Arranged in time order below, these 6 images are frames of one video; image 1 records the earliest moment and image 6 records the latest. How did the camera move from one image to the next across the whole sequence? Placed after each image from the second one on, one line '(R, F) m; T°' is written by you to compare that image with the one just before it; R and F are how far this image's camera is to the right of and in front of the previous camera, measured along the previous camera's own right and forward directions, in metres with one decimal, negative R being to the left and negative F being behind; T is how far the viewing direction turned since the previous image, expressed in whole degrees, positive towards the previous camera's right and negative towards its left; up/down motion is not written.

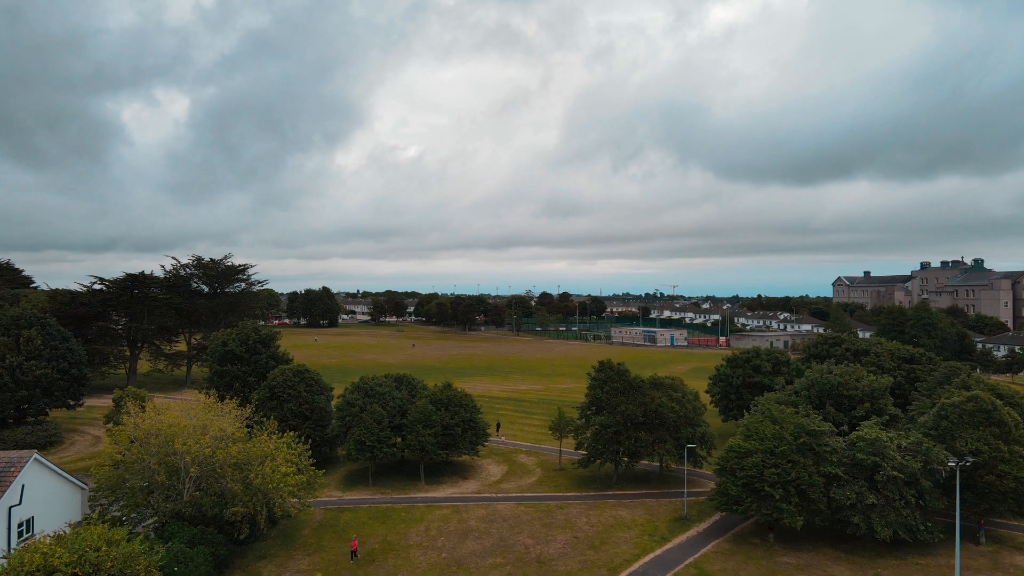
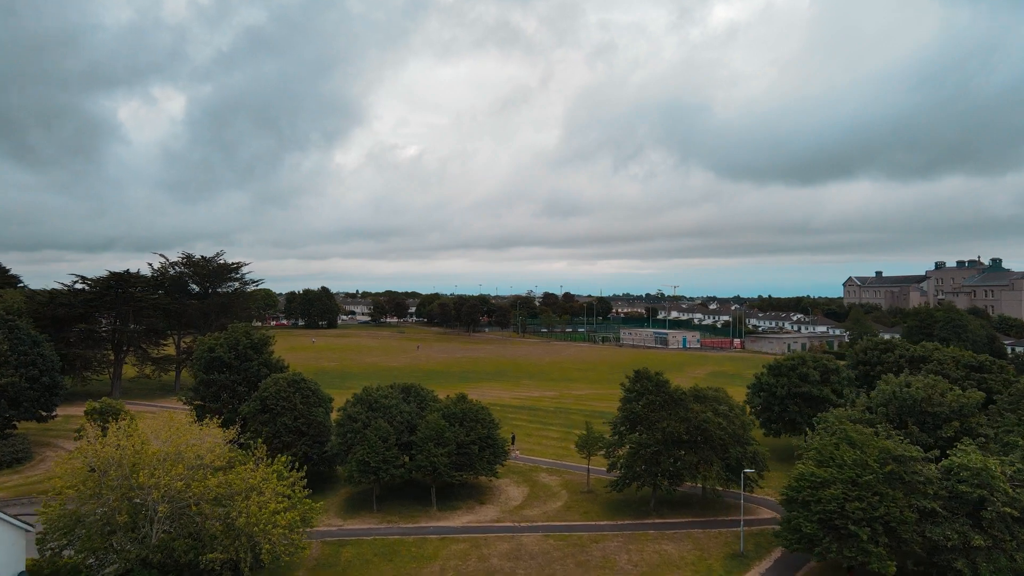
(-0.9, +3.4) m; 0°
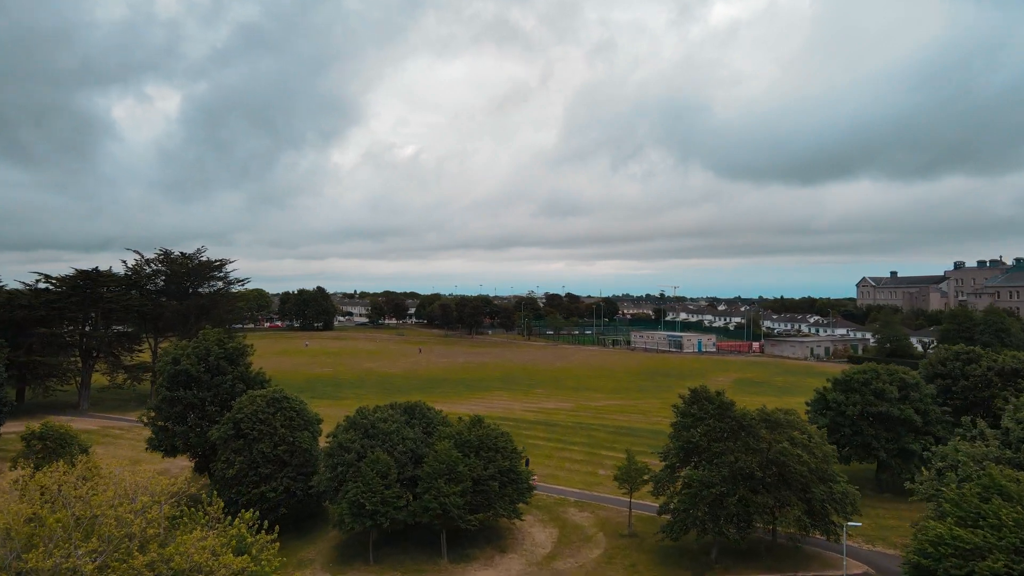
(-0.9, +4.7) m; 0°
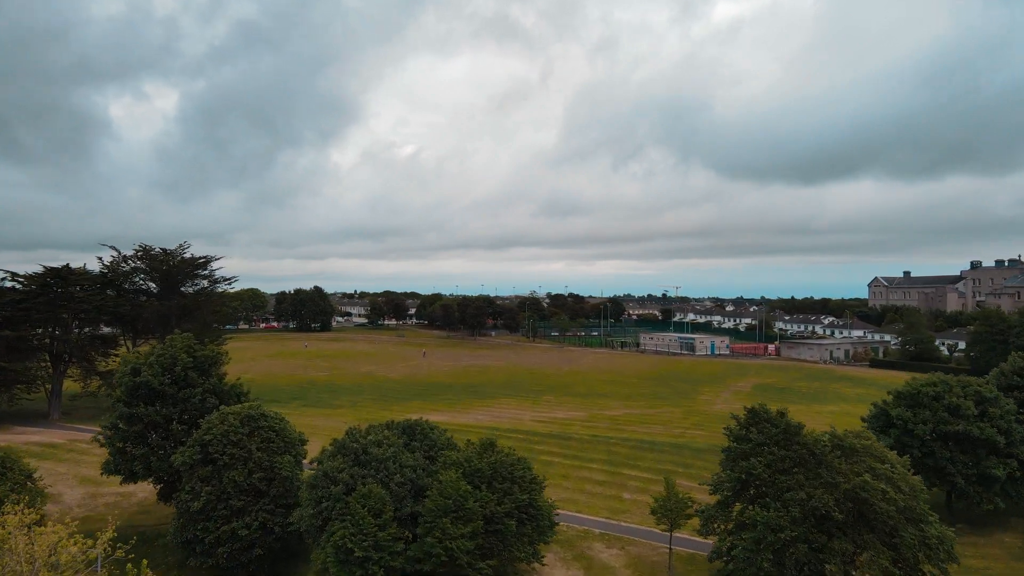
(-0.5, +3.5) m; 0°
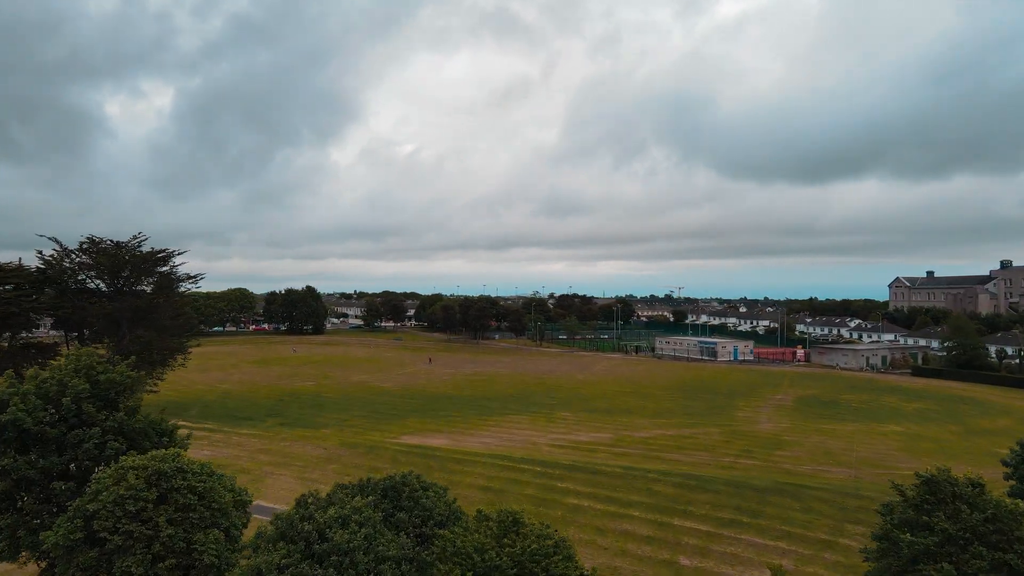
(-0.6, +6.3) m; 0°
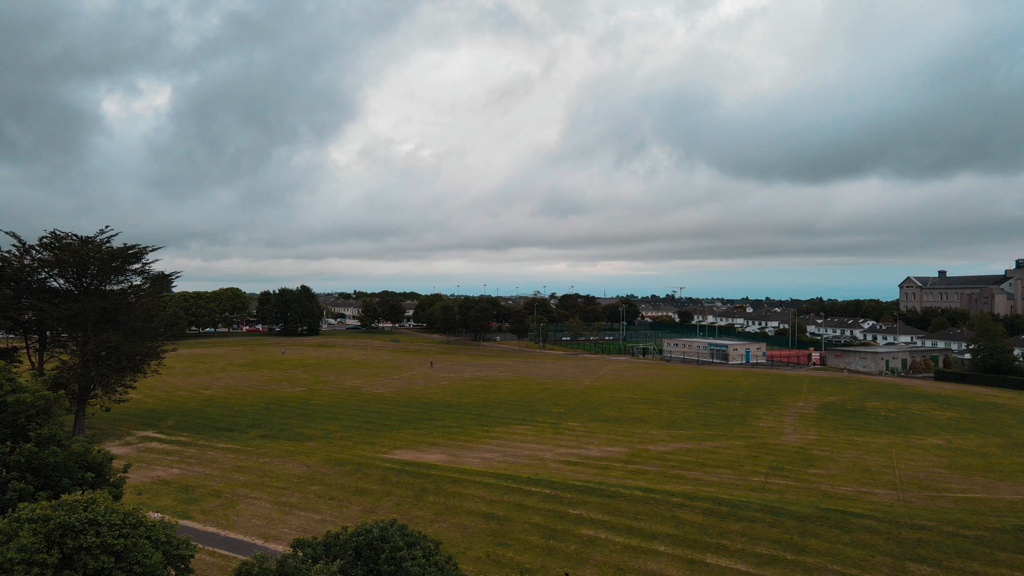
(-0.2, +3.2) m; 0°
